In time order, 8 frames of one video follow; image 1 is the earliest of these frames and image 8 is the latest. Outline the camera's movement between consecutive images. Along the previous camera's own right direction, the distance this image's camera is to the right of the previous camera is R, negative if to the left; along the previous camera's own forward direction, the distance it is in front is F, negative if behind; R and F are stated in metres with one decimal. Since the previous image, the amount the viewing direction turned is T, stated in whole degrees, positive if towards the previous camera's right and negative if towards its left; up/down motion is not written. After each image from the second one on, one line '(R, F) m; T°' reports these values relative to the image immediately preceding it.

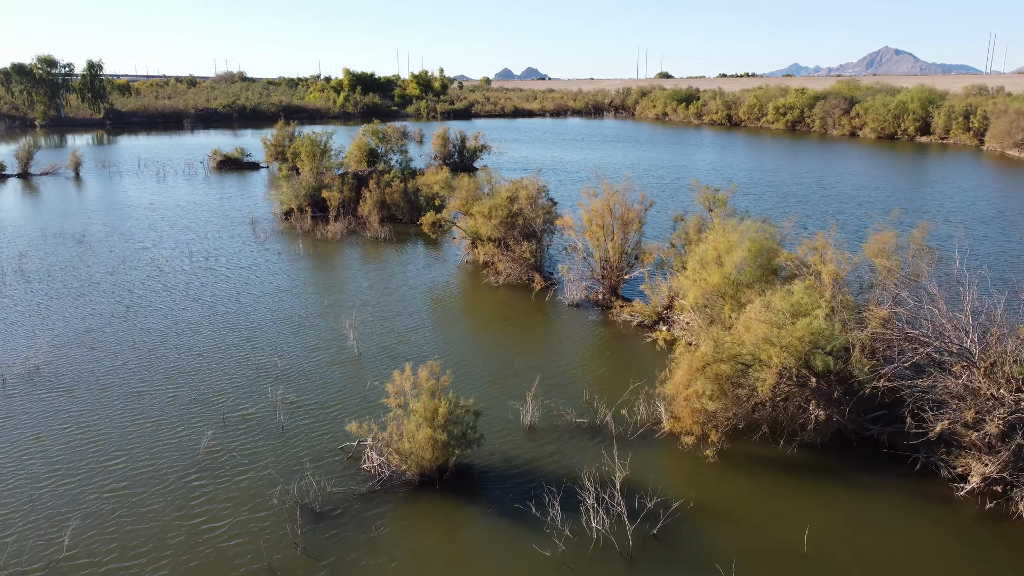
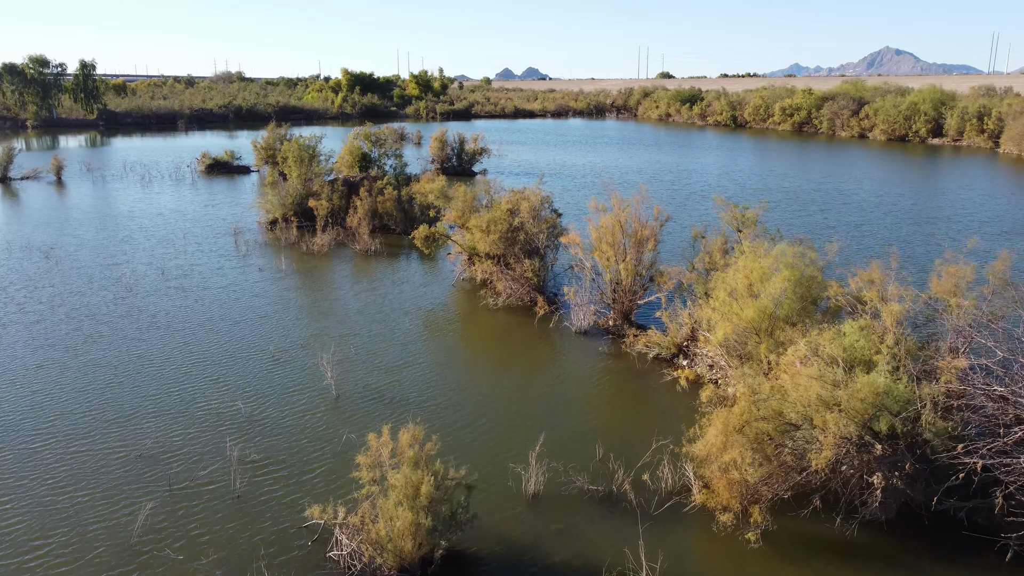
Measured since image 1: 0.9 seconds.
(0.0, +2.5) m; 0°
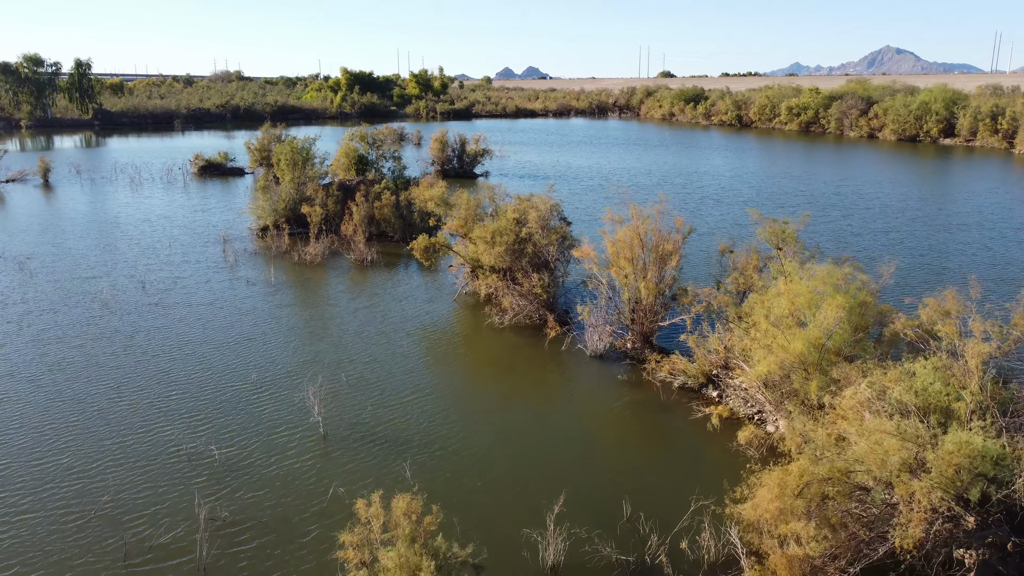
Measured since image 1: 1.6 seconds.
(-0.2, +2.0) m; 0°
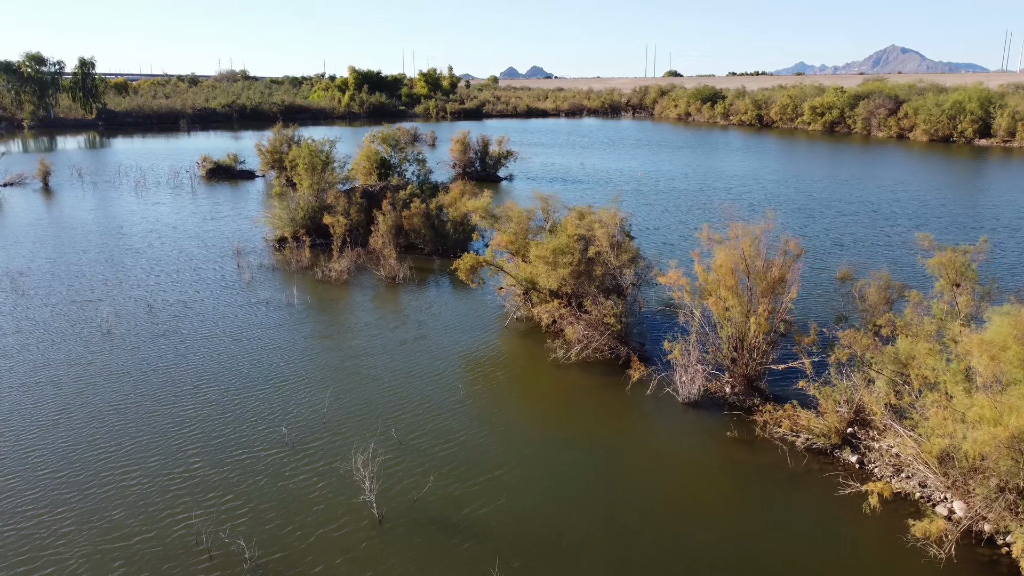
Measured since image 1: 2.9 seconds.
(-1.5, +3.1) m; 0°
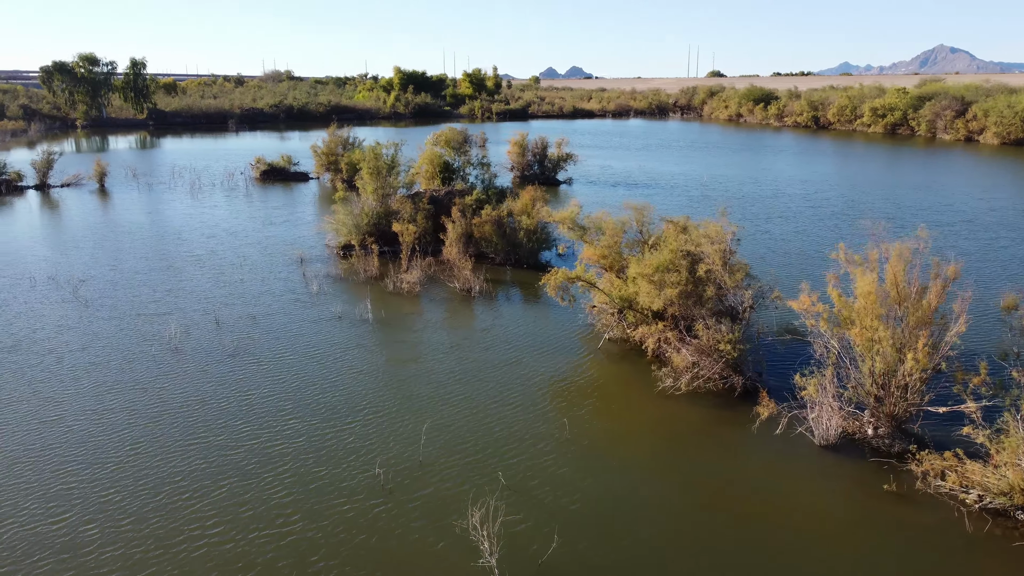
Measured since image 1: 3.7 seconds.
(-1.4, +1.6) m; -3°
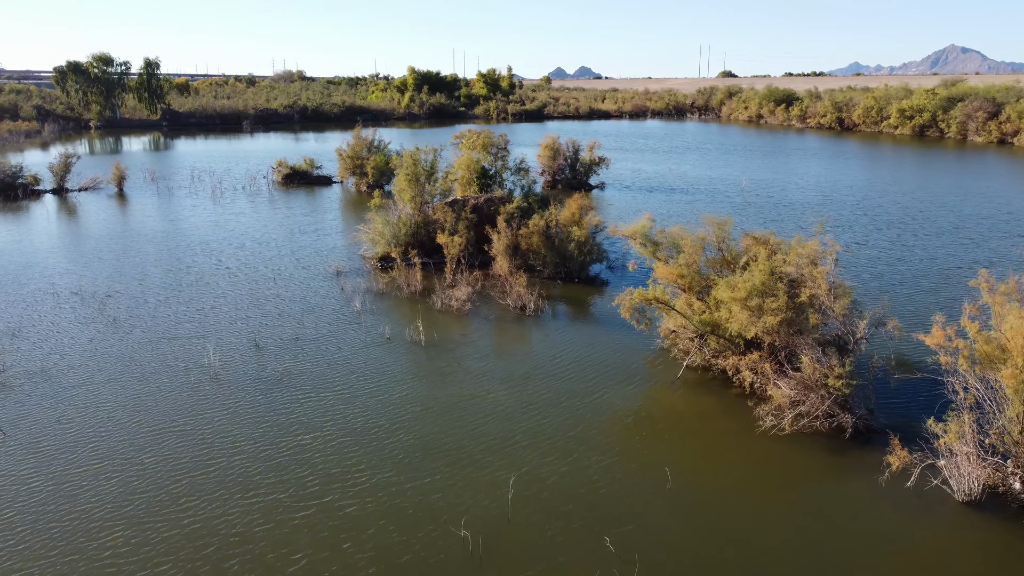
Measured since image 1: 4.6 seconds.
(-1.4, +1.8) m; -1°
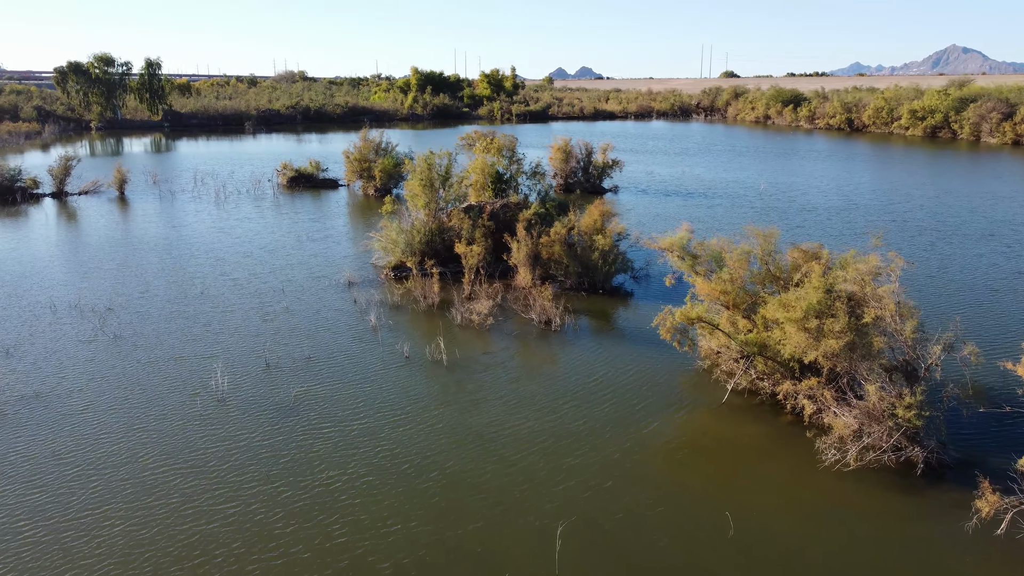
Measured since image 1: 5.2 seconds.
(-0.7, +1.3) m; 0°
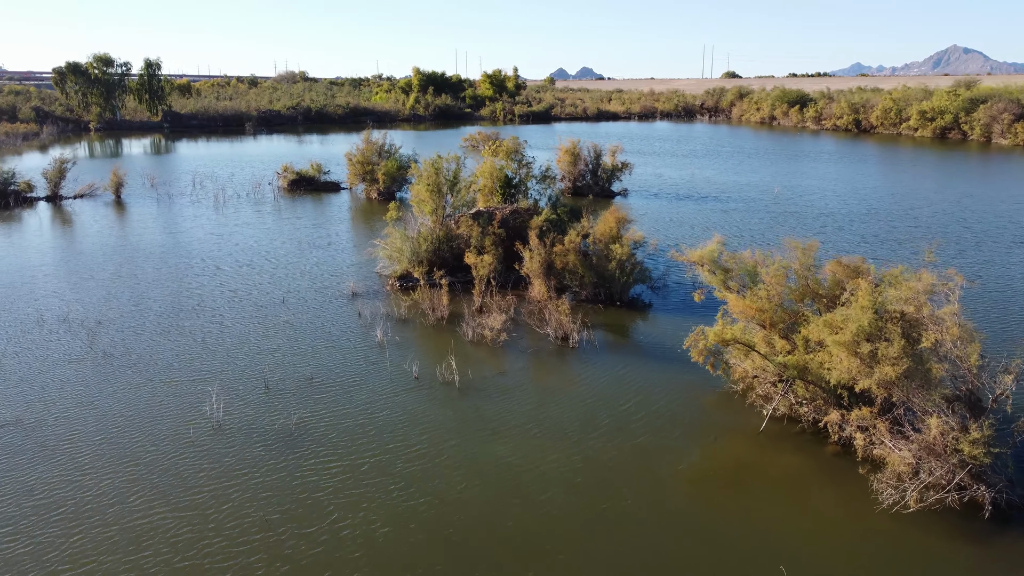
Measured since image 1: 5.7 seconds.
(-0.4, +1.3) m; 0°
